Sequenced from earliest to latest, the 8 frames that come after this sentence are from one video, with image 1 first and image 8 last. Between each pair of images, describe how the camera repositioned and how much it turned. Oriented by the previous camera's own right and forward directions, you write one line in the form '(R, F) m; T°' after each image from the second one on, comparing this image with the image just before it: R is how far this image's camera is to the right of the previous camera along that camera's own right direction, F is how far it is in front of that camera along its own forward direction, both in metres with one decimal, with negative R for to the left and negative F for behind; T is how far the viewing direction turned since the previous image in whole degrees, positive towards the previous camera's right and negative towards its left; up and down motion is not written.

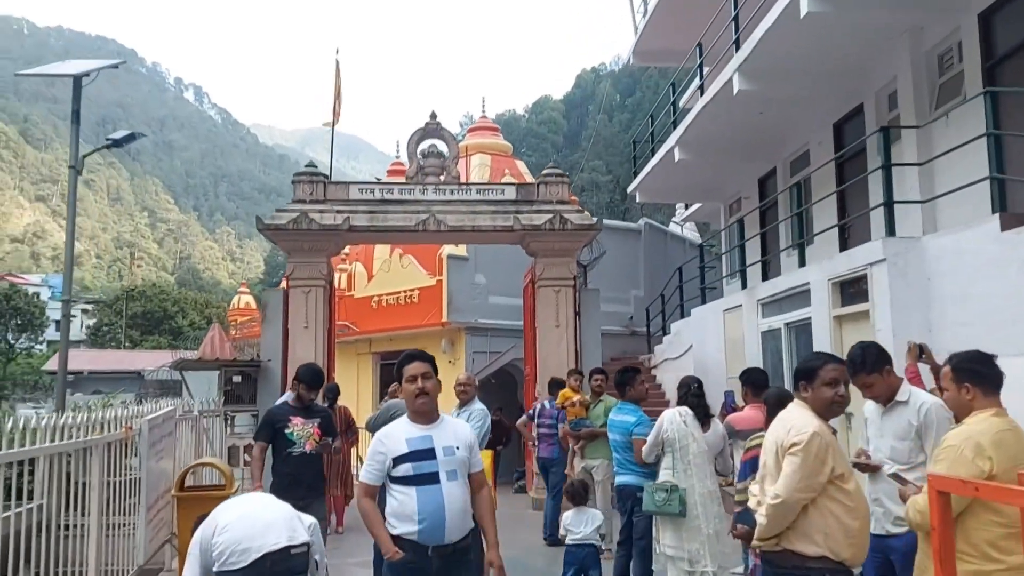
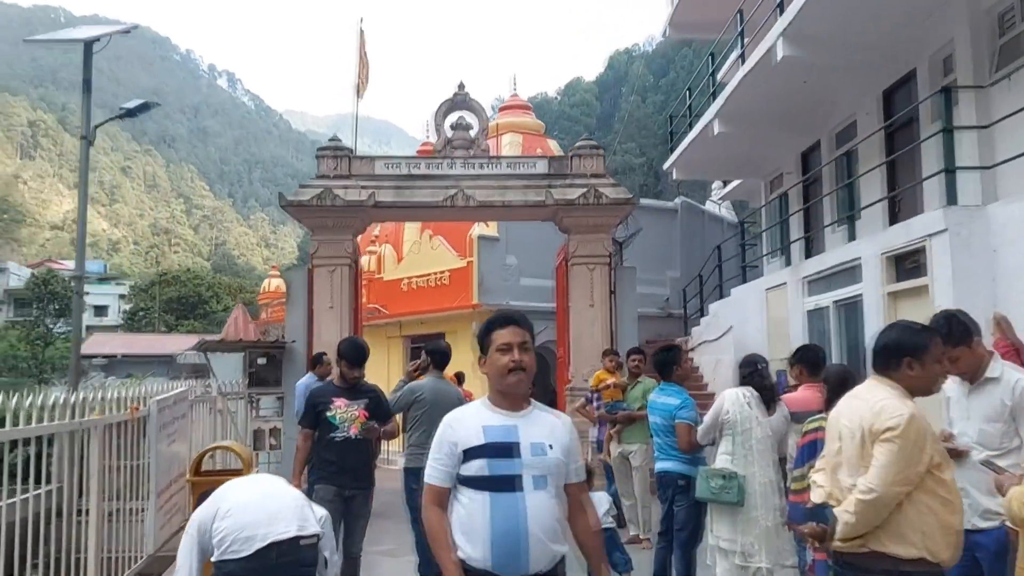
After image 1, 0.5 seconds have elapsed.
(0.0, +0.4) m; -2°
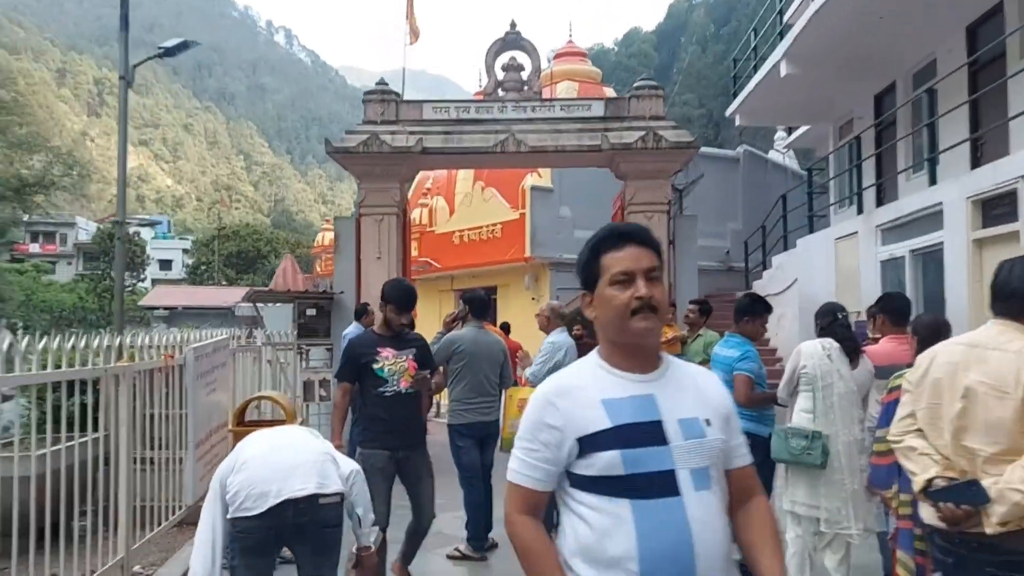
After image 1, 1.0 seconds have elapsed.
(0.0, +0.3) m; -4°
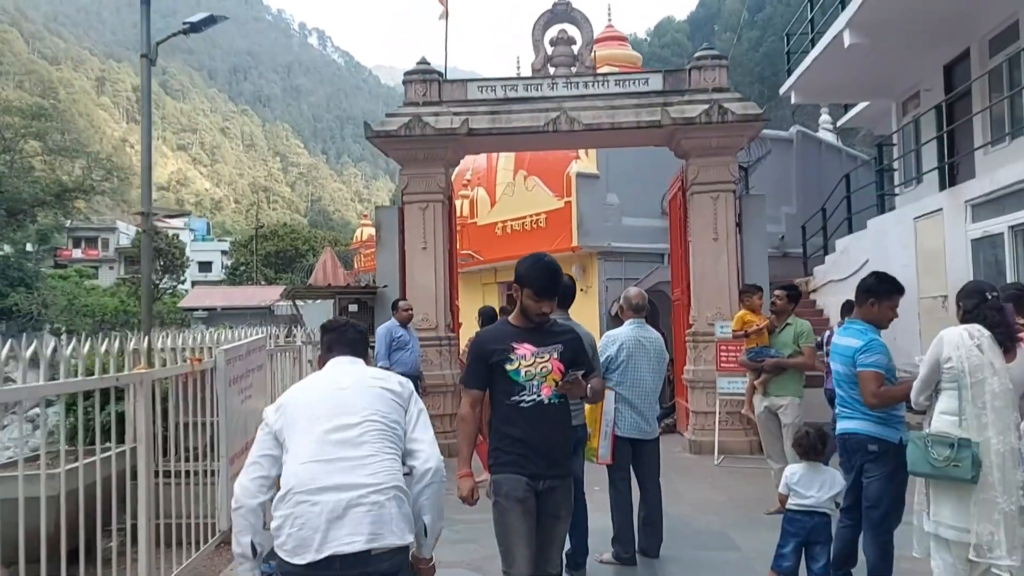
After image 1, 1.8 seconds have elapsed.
(-0.2, +0.6) m; -2°
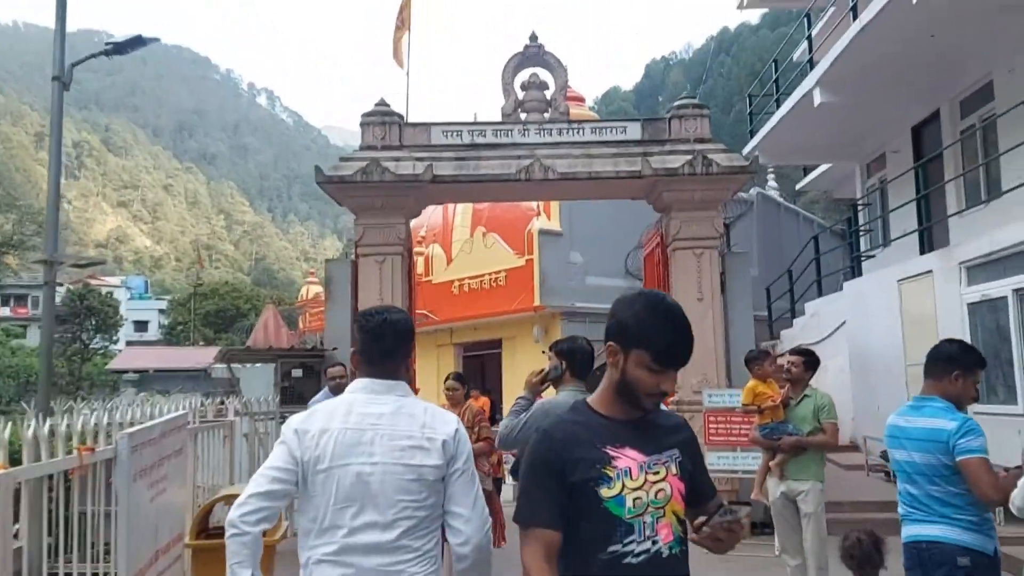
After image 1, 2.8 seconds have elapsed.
(-0.2, +0.8) m; +4°
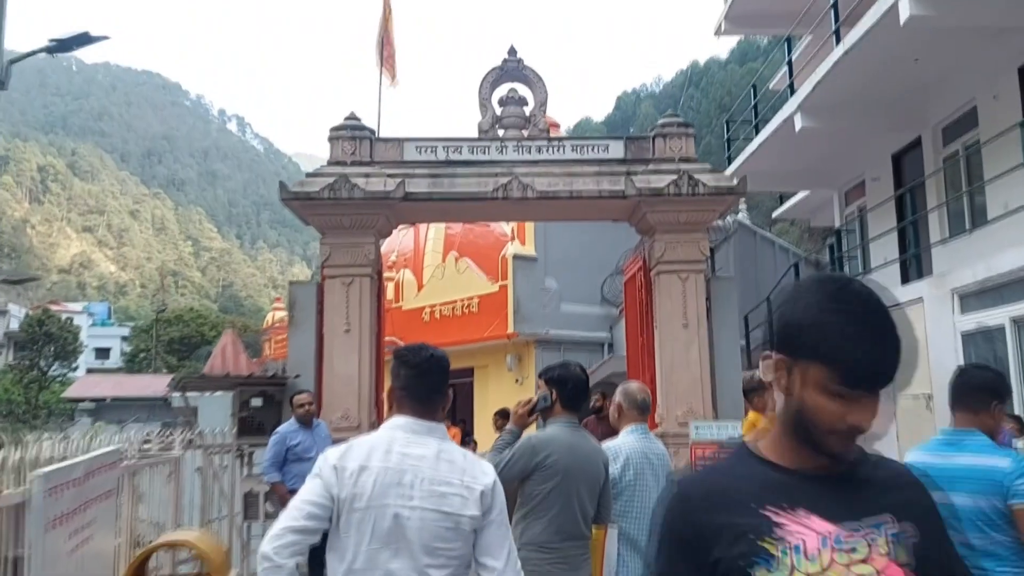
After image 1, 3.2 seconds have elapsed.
(0.0, +0.4) m; +2°
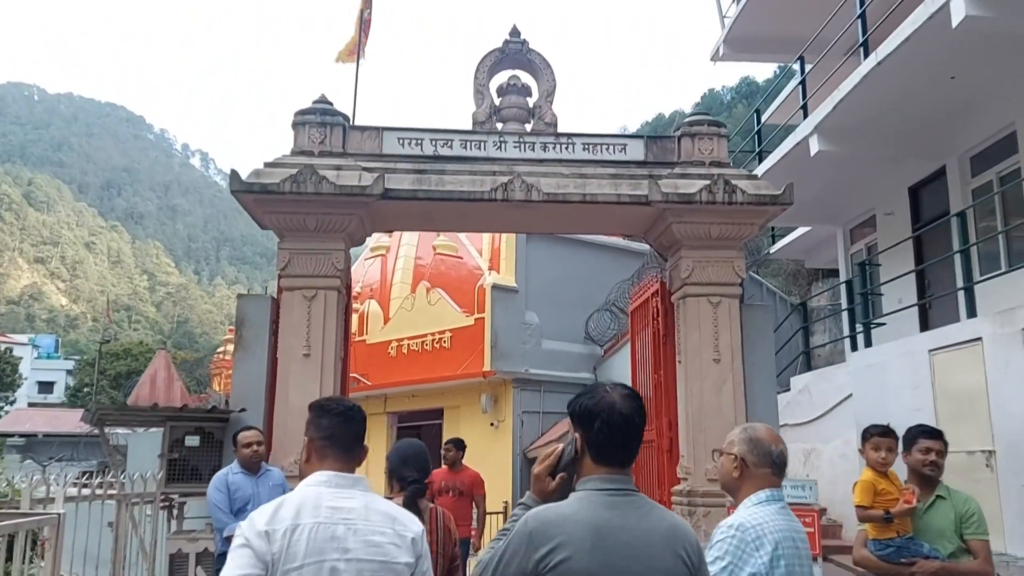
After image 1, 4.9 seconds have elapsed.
(-0.2, +1.2) m; +3°
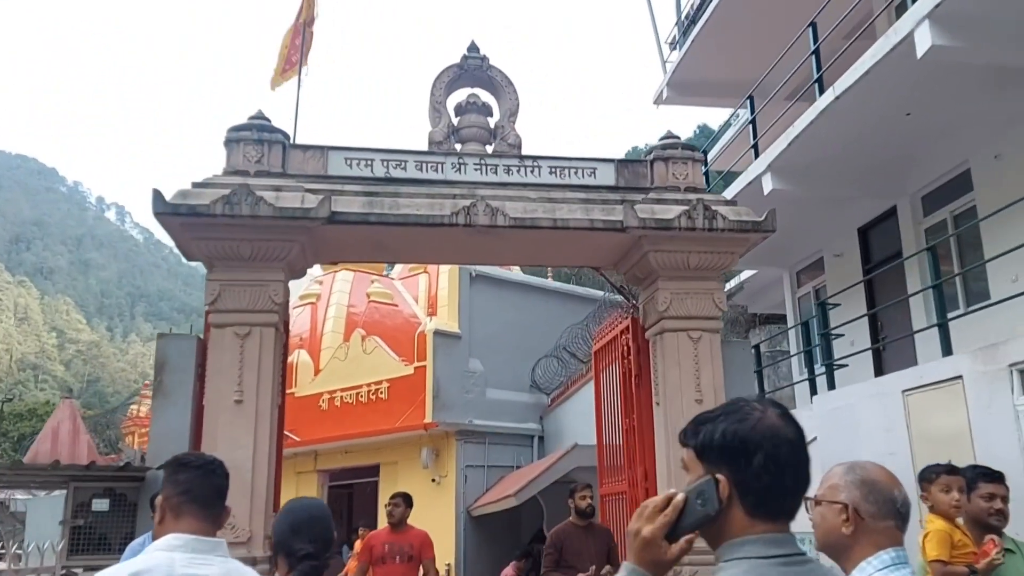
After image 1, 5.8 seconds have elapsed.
(-0.2, +0.6) m; +5°
